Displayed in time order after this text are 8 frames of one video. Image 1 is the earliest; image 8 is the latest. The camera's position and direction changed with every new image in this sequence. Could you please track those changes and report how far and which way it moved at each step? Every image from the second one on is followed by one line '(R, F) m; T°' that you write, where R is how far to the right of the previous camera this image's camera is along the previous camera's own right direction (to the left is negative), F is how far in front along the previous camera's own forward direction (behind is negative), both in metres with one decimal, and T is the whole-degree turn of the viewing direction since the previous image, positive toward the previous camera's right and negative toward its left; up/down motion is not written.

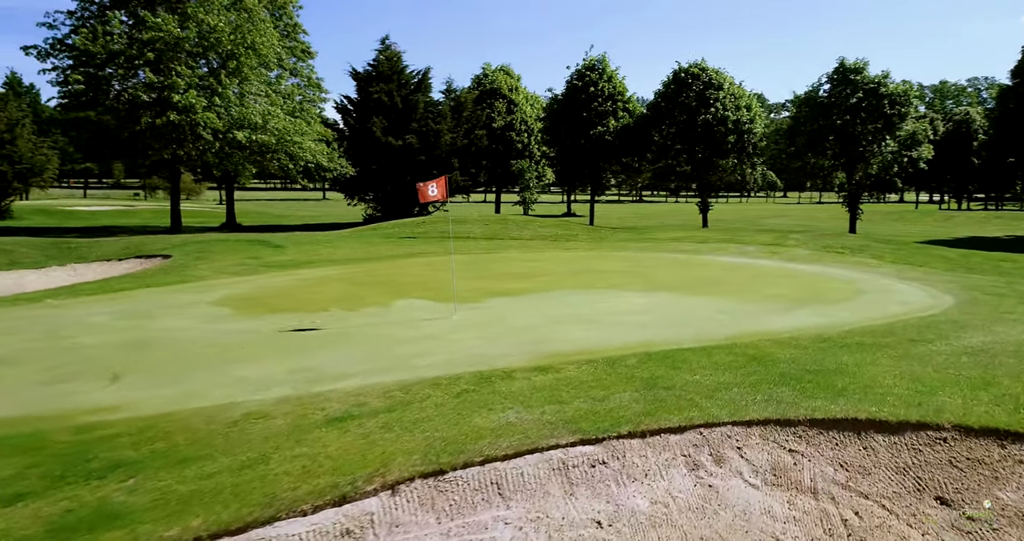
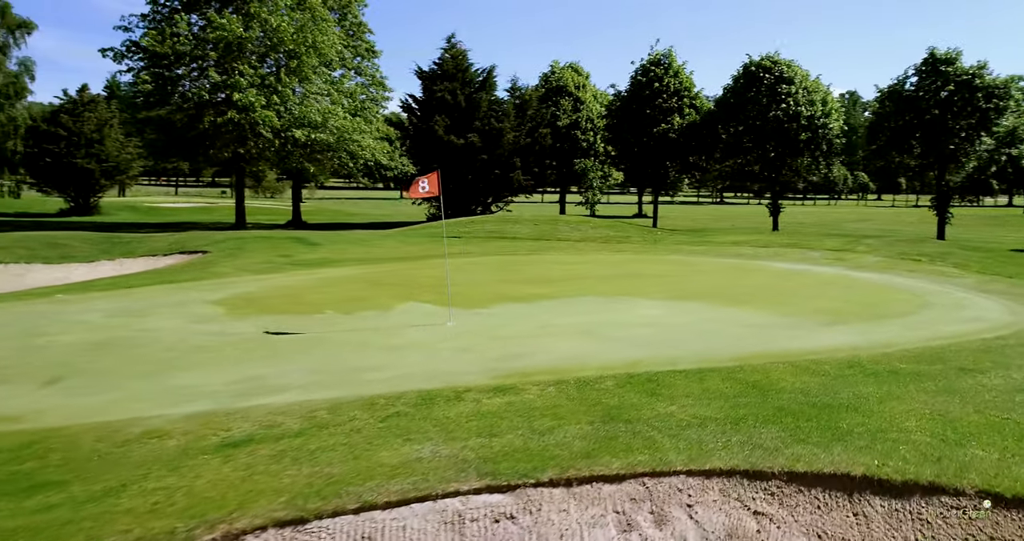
(+1.4, +1.2) m; -6°
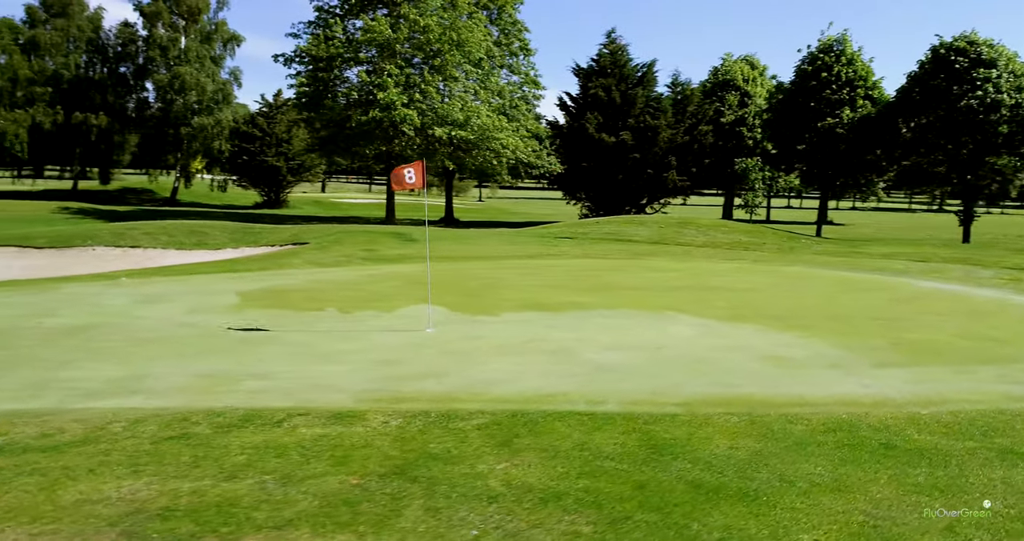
(+3.0, +2.0) m; -15°
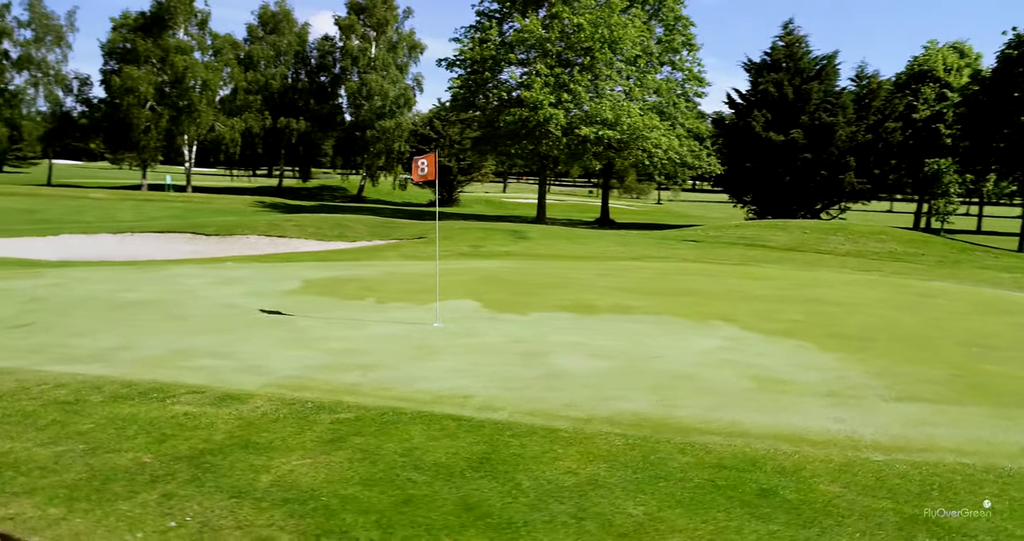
(+2.6, +0.8) m; -15°
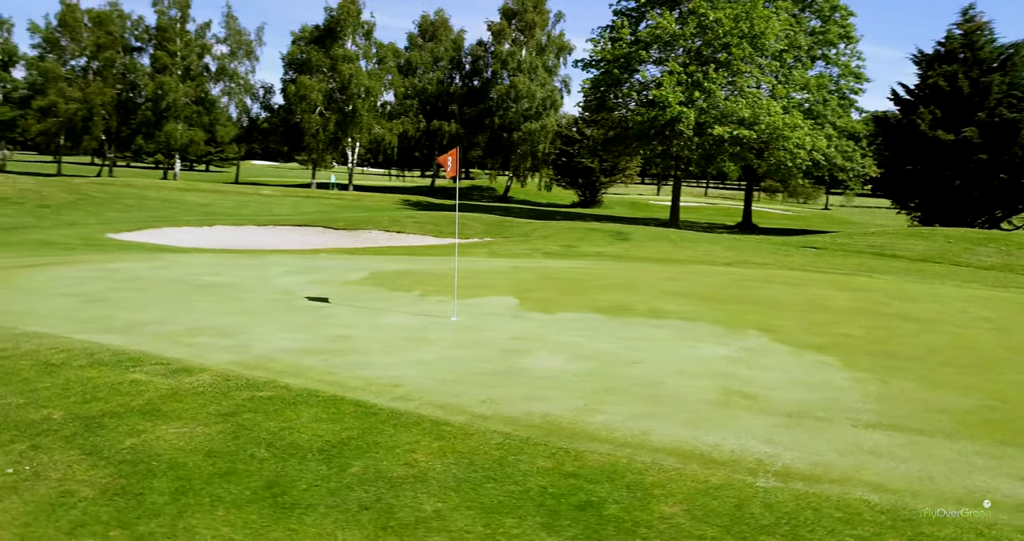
(+2.2, +0.3) m; -13°
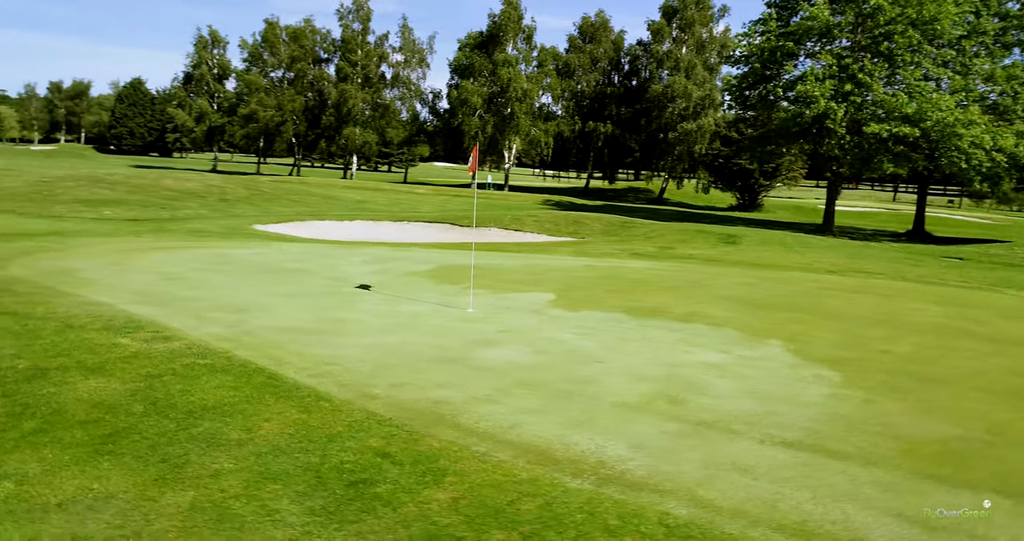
(+2.4, +0.3) m; -14°
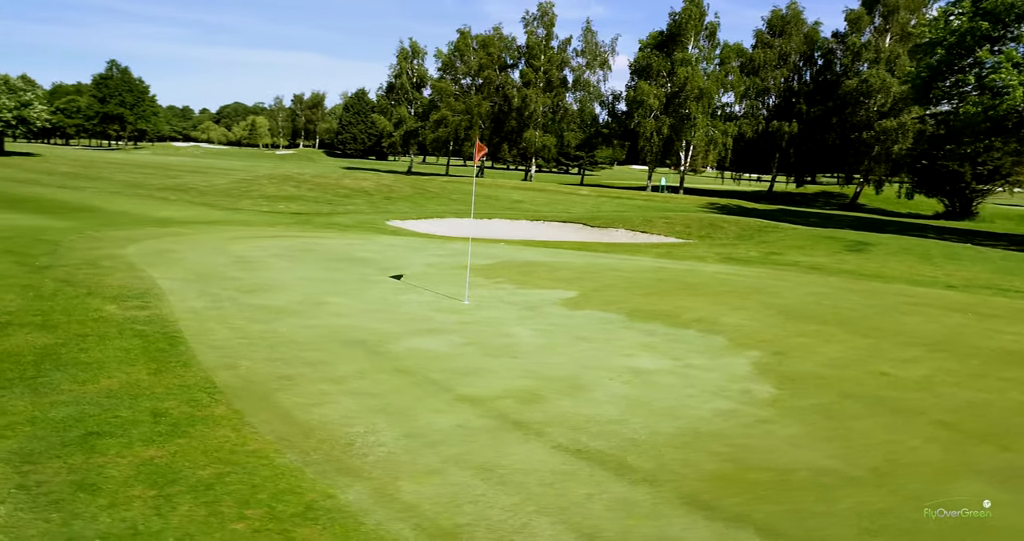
(+3.1, +0.5) m; -16°
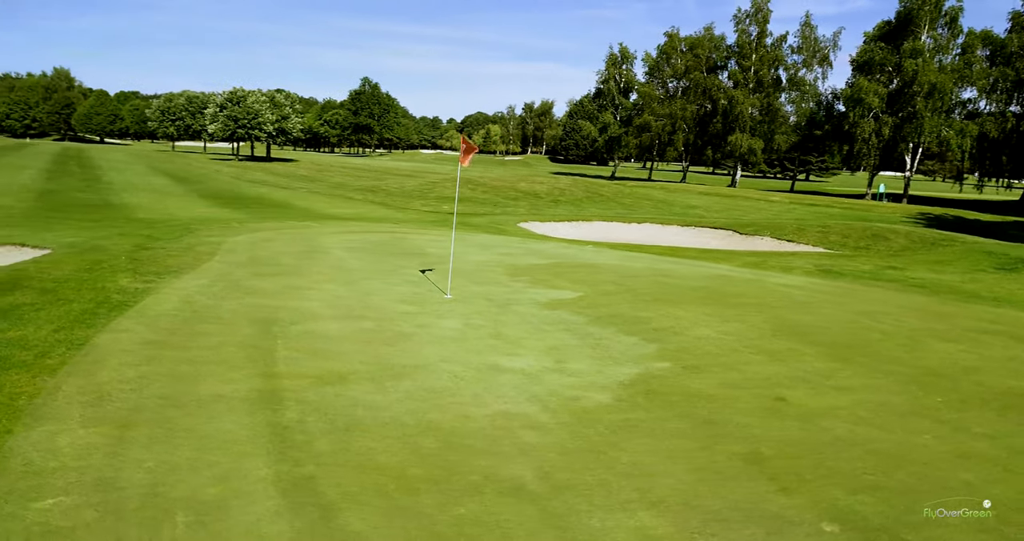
(+3.8, +0.6) m; -18°
